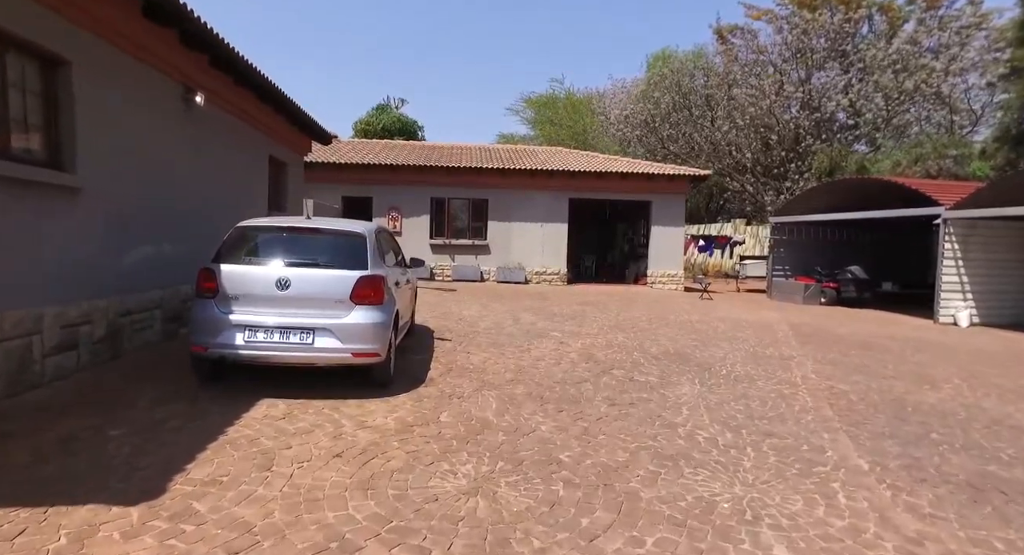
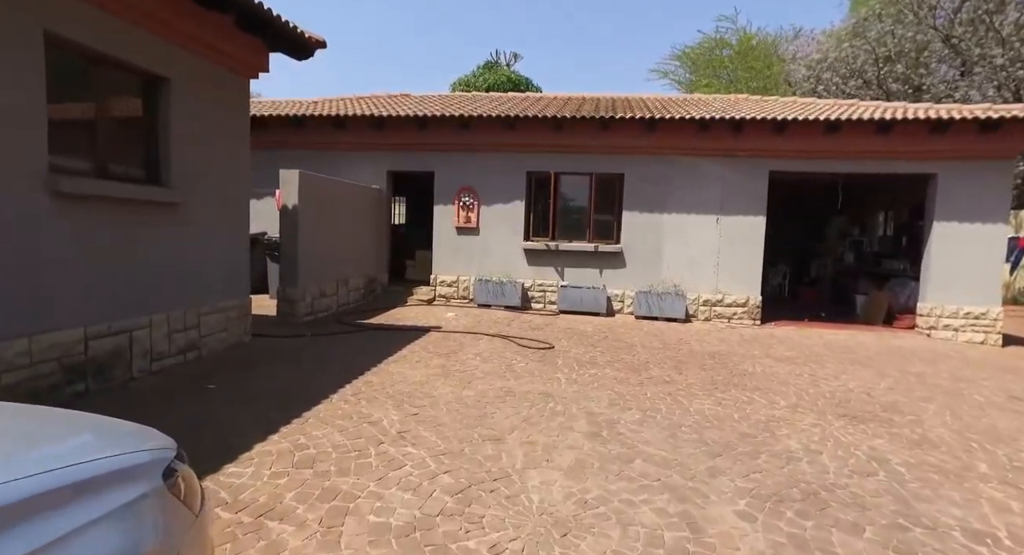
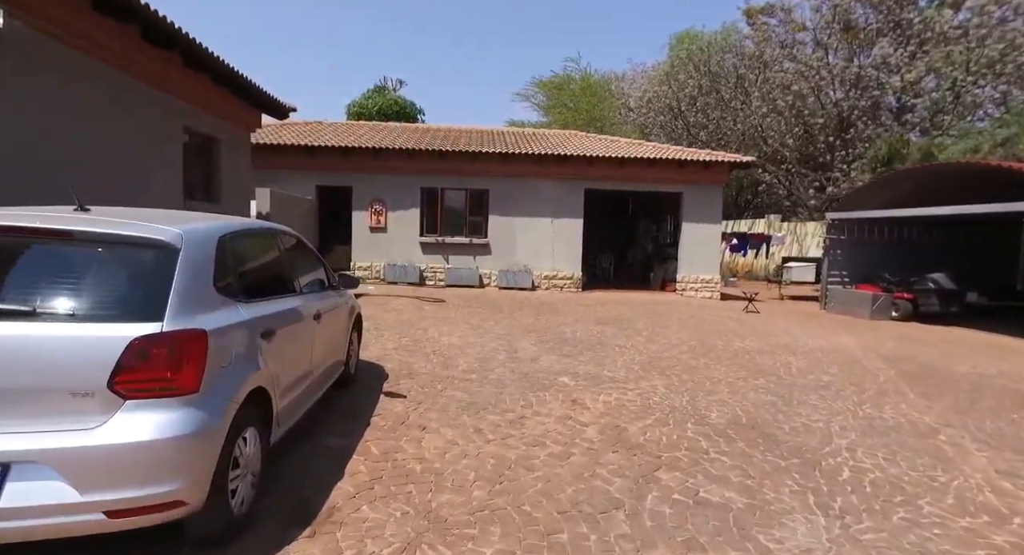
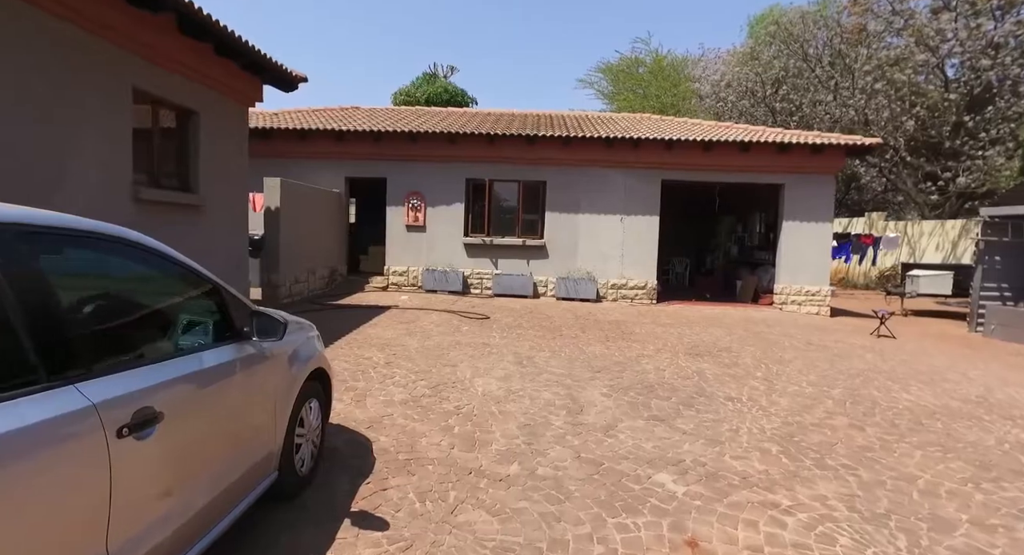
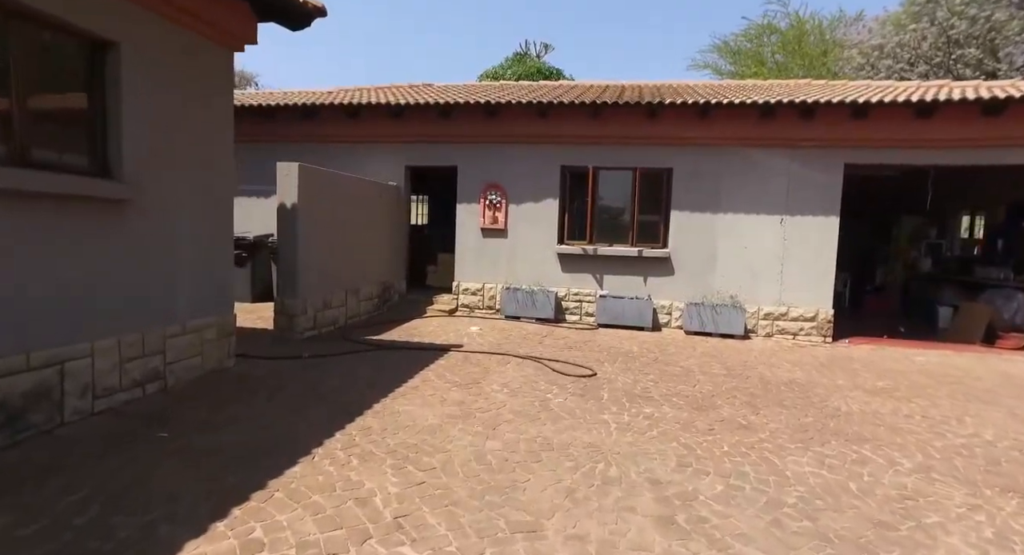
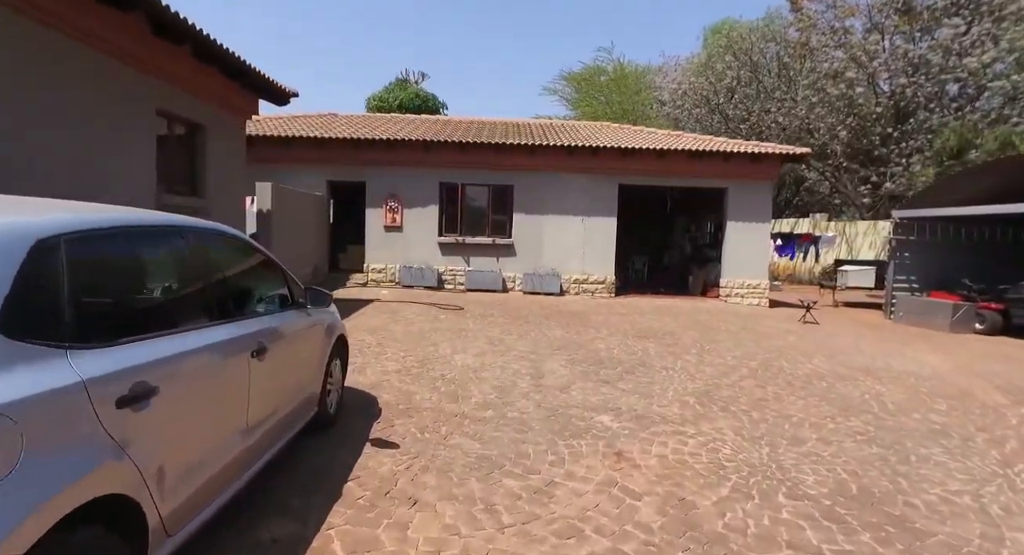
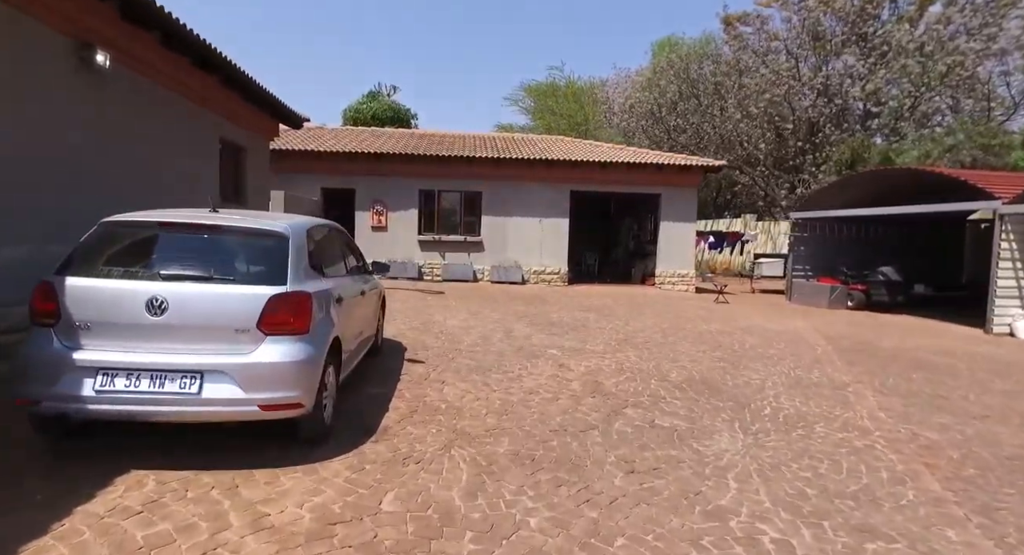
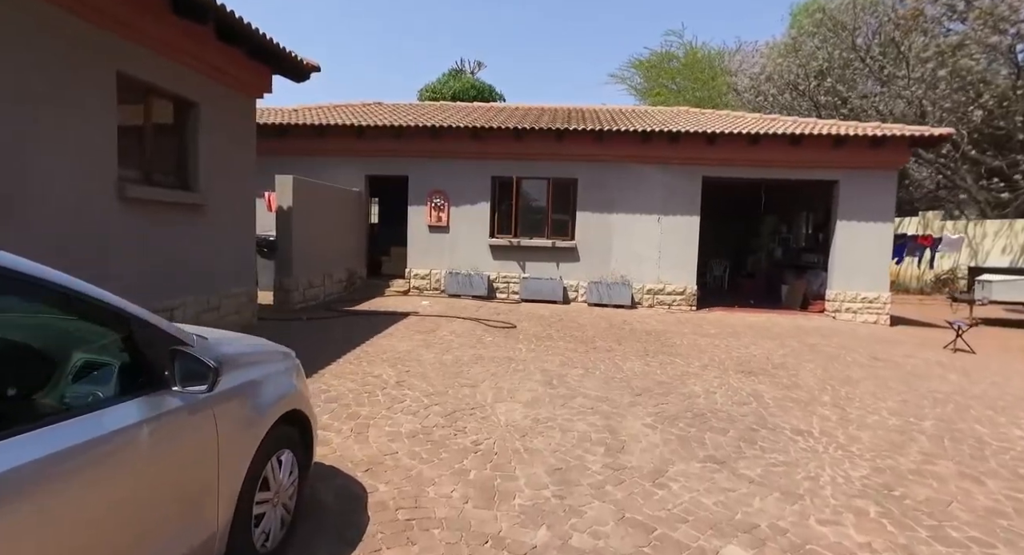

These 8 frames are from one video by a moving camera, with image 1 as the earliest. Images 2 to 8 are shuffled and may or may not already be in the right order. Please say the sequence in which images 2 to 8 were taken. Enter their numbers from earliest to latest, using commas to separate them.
7, 3, 6, 4, 8, 2, 5
